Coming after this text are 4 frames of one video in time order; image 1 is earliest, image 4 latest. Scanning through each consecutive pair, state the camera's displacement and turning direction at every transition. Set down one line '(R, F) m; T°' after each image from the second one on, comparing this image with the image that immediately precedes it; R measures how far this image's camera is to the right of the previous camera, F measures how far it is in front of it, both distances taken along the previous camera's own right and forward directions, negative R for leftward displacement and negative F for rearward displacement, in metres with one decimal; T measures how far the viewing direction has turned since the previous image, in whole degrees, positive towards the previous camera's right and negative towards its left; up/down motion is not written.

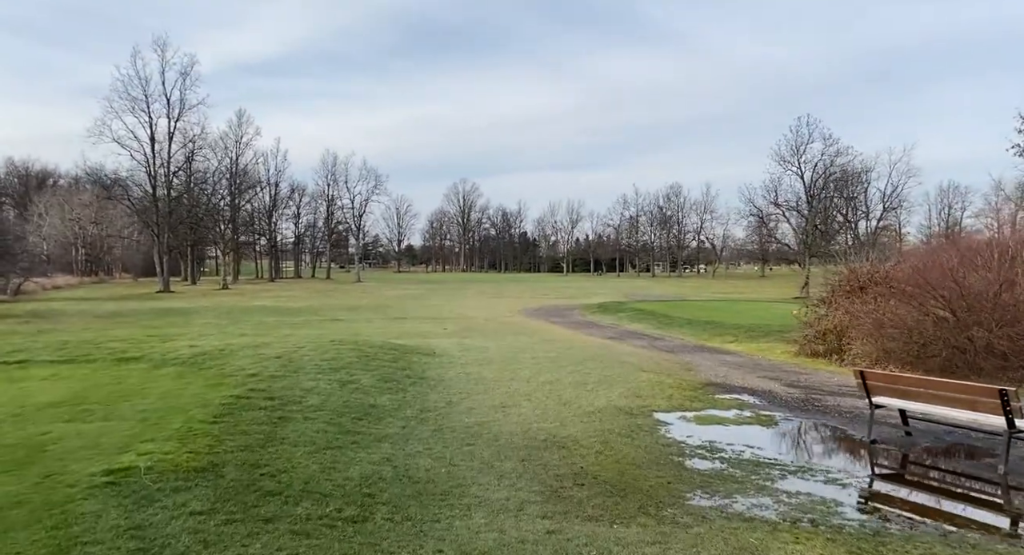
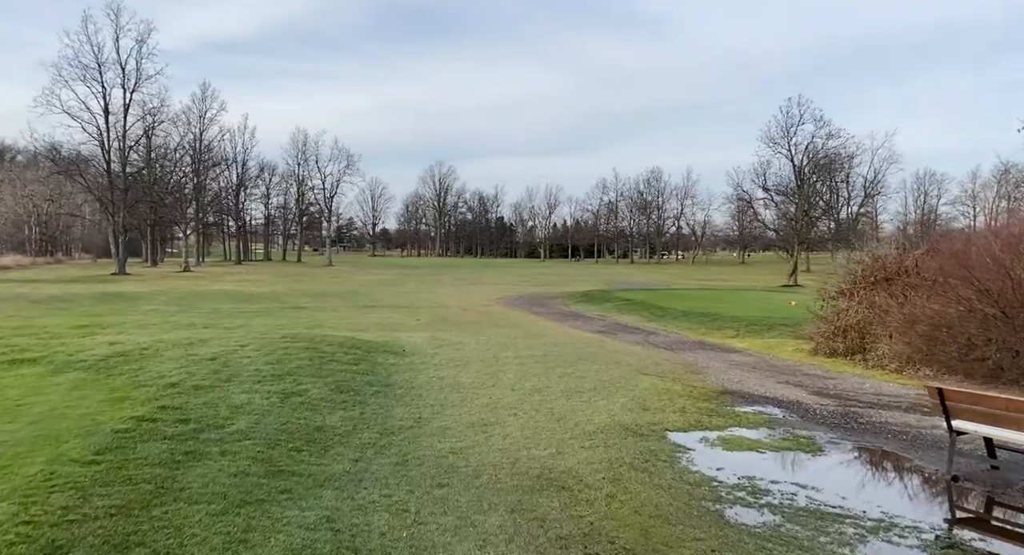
(-0.1, +2.1) m; +2°
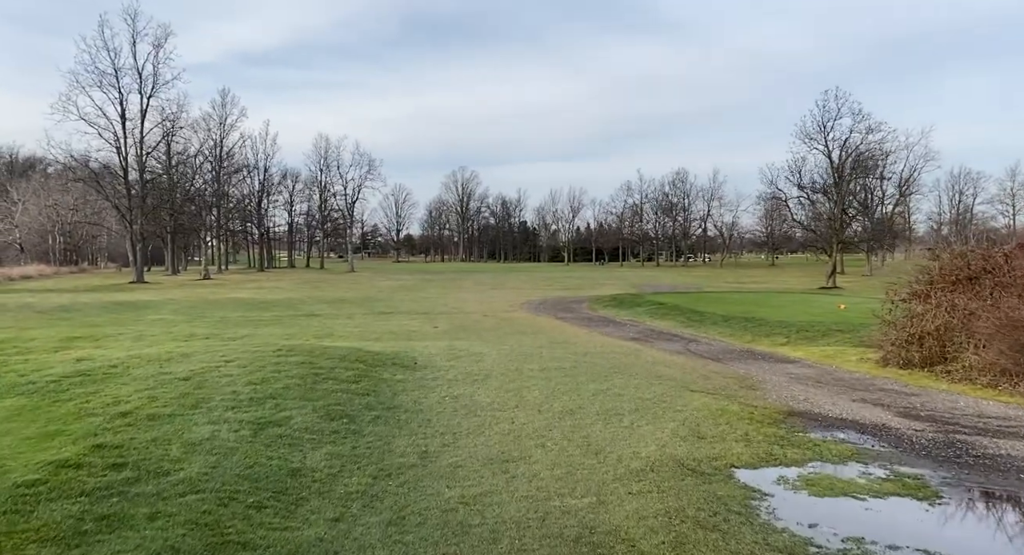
(0.0, +1.7) m; -2°
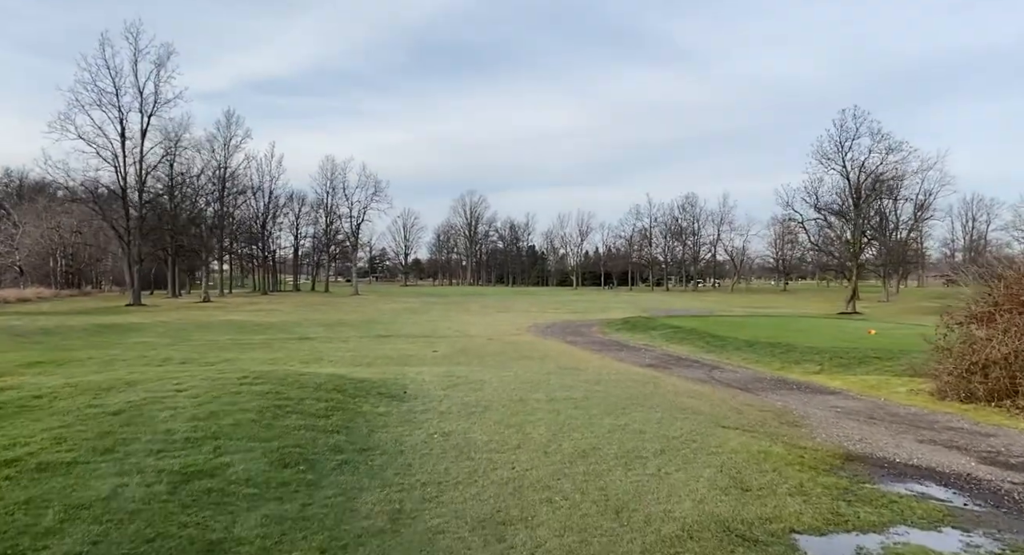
(+0.1, +1.6) m; -1°
